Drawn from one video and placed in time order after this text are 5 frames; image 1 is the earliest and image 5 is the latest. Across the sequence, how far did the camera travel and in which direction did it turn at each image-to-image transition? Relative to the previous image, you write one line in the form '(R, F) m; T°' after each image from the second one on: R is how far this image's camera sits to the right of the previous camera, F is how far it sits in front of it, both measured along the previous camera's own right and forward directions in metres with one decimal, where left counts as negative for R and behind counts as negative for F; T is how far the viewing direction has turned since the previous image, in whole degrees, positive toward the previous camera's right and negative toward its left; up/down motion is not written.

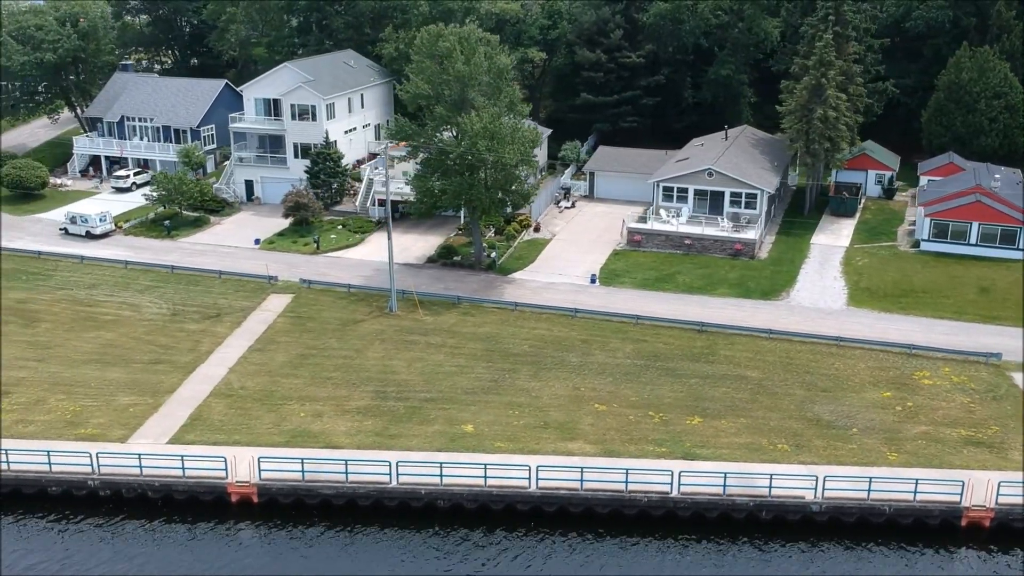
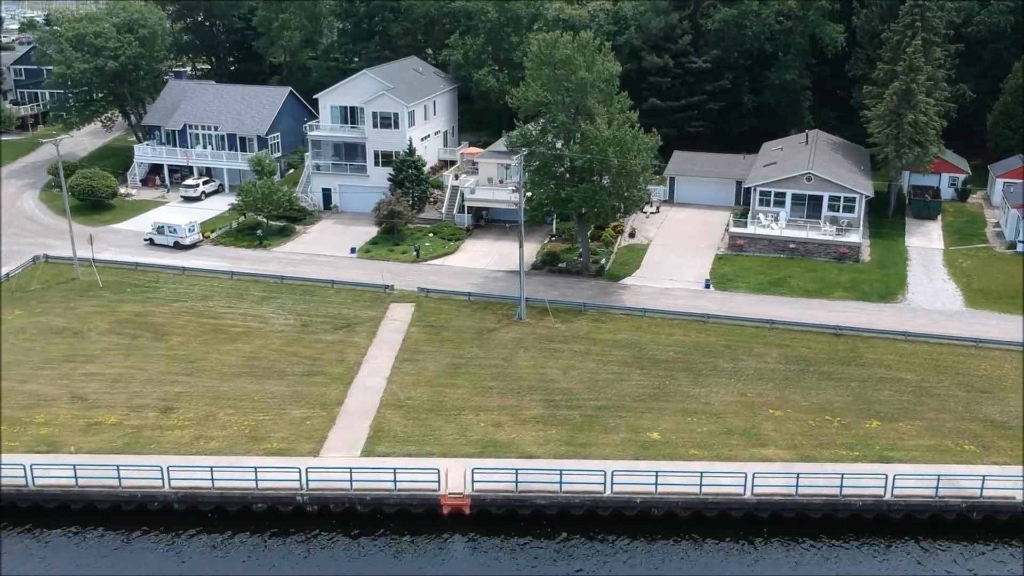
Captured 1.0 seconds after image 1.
(-6.2, +0.1) m; +2°
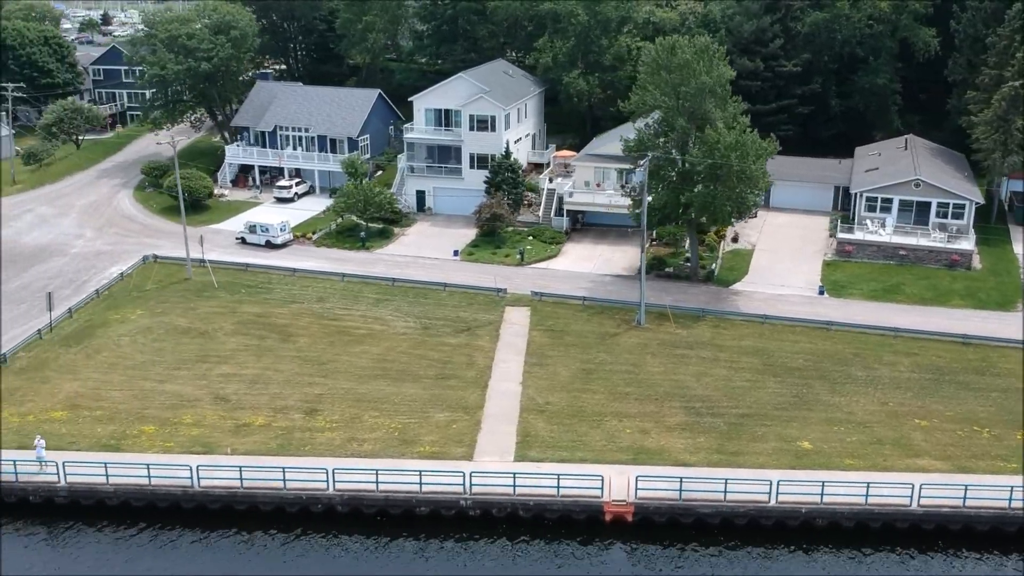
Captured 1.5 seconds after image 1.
(-3.4, -0.1) m; -1°
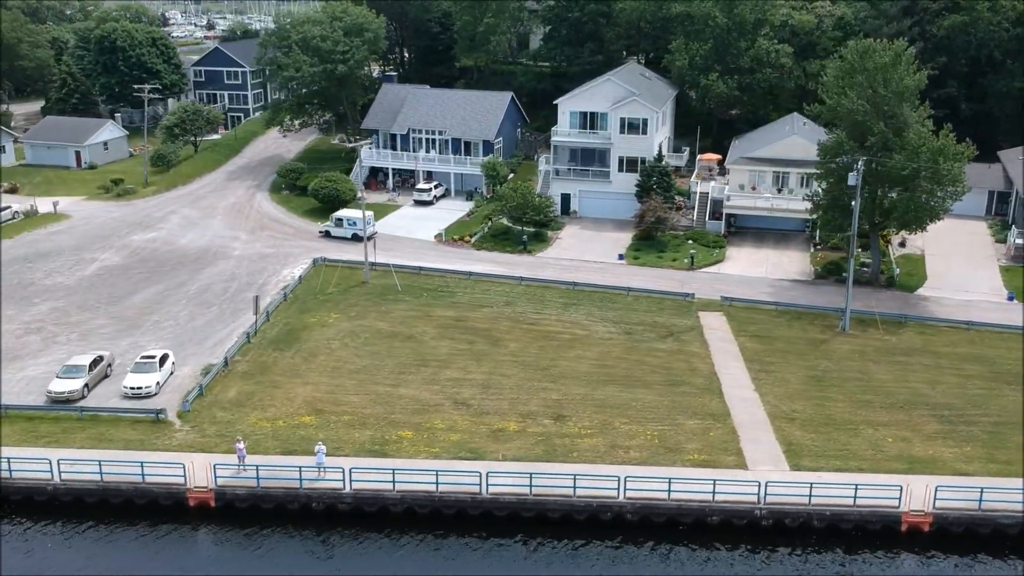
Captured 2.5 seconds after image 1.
(-7.0, +0.2) m; 0°
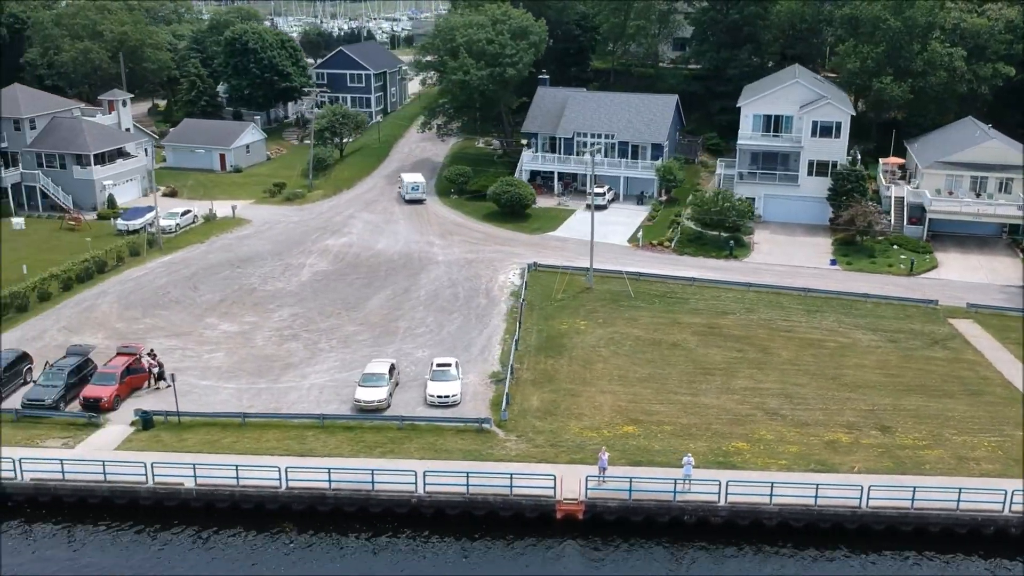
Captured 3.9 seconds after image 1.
(-9.3, +0.4) m; 0°
